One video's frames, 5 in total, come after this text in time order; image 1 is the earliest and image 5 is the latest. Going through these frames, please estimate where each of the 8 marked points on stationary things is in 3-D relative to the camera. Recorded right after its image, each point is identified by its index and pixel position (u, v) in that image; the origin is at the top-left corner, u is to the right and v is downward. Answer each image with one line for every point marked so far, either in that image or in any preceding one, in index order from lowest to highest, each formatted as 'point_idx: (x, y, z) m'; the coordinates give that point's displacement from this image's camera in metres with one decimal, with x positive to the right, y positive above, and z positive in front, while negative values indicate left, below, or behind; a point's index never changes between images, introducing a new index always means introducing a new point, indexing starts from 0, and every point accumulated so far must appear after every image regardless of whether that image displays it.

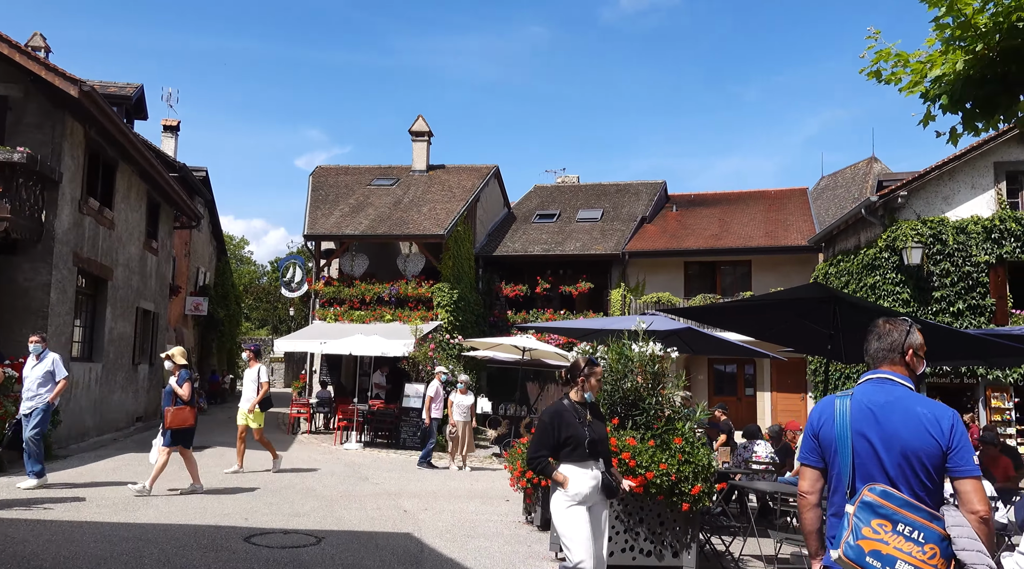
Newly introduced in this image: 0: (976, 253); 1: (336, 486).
0: (+8.2, +0.6, +15.6) m
1: (-2.1, -2.4, +10.6) m
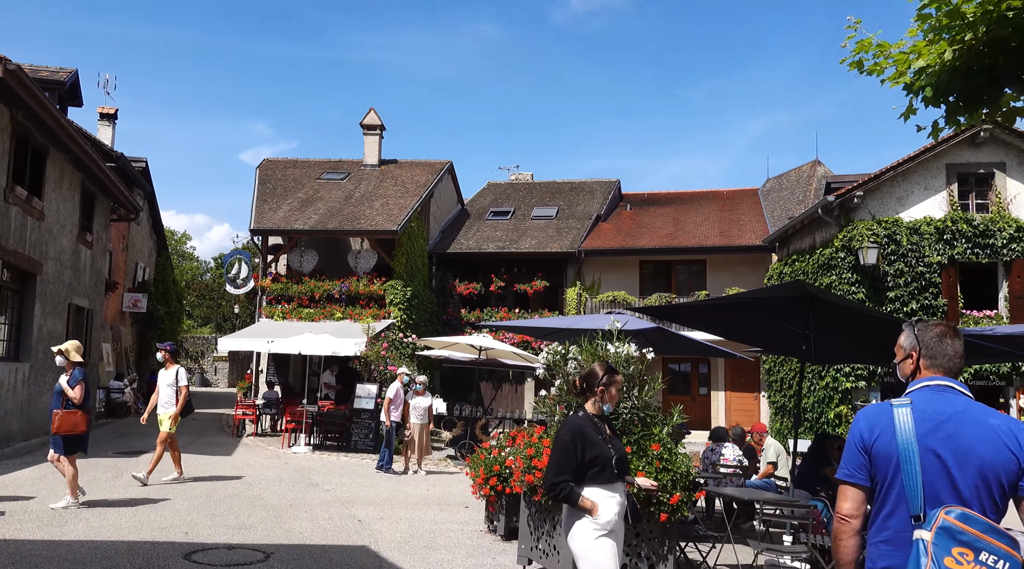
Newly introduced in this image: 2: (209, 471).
0: (+7.4, +0.6, +15.7) m
1: (-2.6, -2.4, +10.0) m
2: (-4.1, -2.5, +11.8) m
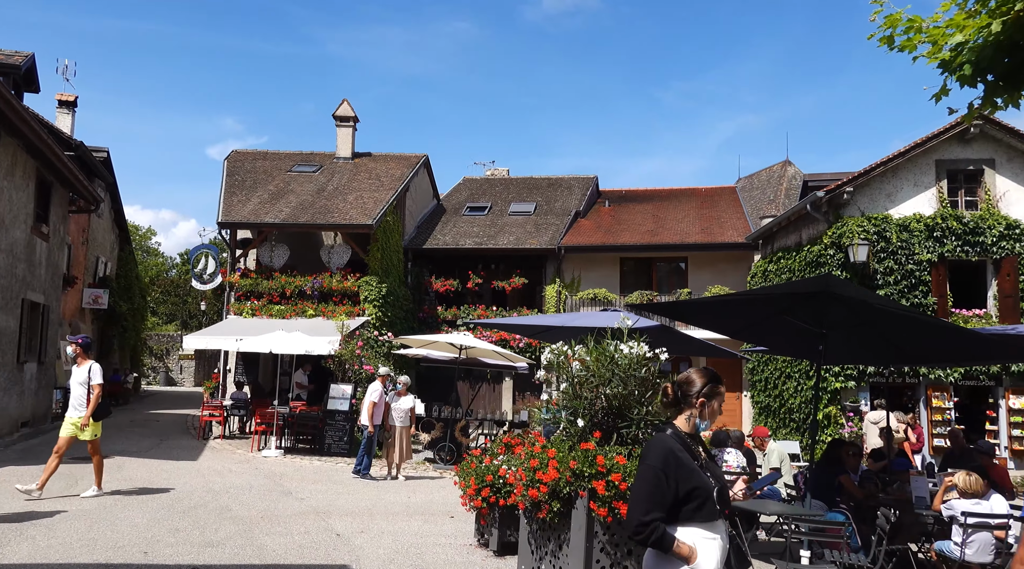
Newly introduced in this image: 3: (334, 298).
0: (+7.1, +0.6, +15.3) m
1: (-2.7, -2.3, +9.3) m
2: (-4.3, -2.4, +11.1) m
3: (-4.0, -0.3, +19.8) m
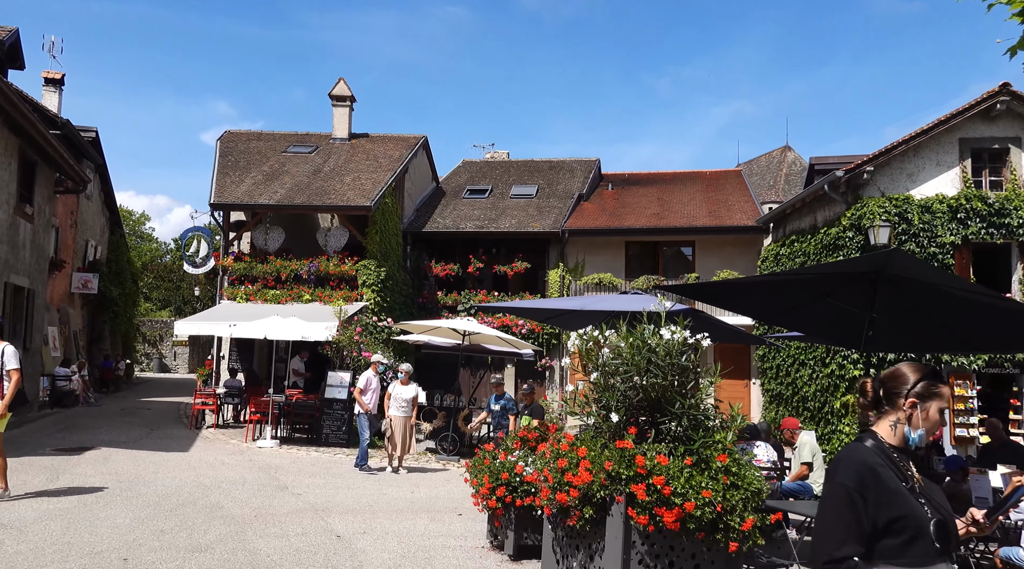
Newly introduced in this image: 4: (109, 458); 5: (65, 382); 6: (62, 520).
0: (+7.2, +0.9, +14.7) m
1: (-2.6, -2.1, +8.7) m
2: (-4.2, -2.2, +10.4) m
3: (-3.9, 0.0, +19.1) m
4: (-5.1, -2.2, +11.2) m
5: (-9.3, -2.0, +18.4) m
6: (-3.6, -1.9, +7.1) m
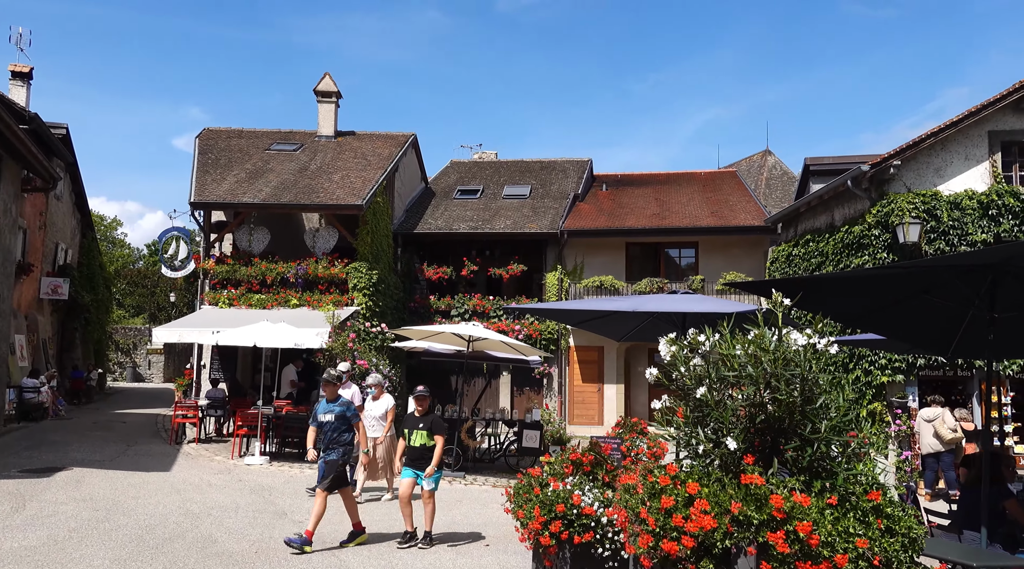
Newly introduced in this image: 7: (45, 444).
0: (+7.3, +0.8, +13.9) m
1: (-2.3, -2.1, +7.6) m
2: (-3.9, -2.2, +9.3) m
3: (-4.0, 0.0, +18.0) m
4: (-4.9, -2.2, +10.1) m
5: (-9.3, -2.1, +17.1) m
6: (-3.3, -1.9, +6.0) m
7: (-7.3, -2.5, +13.7) m
